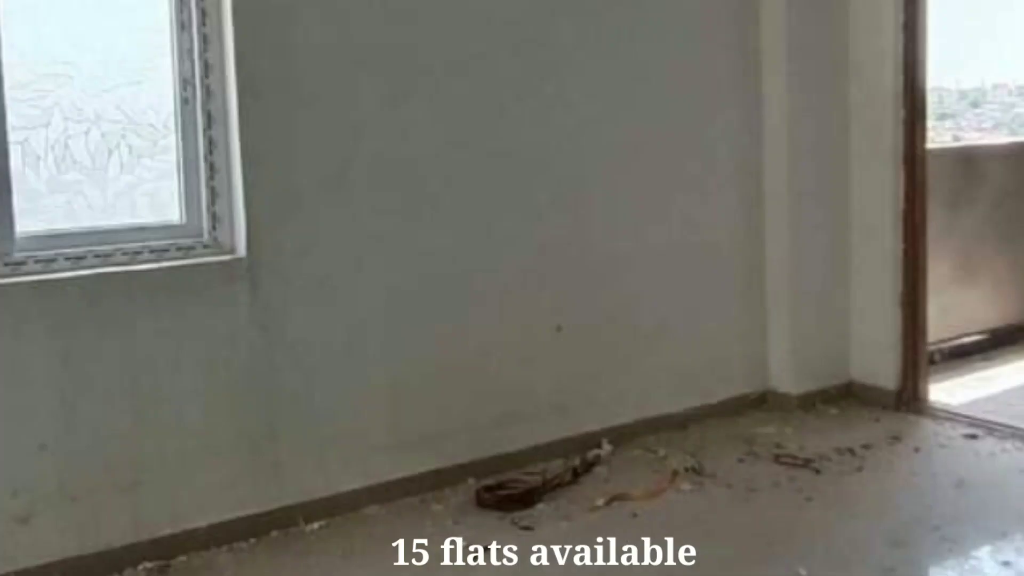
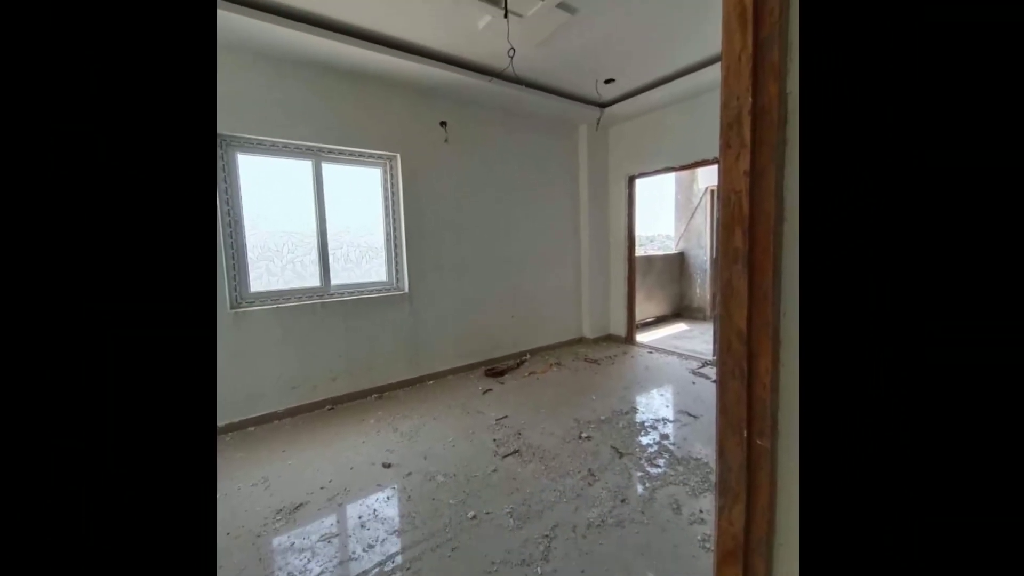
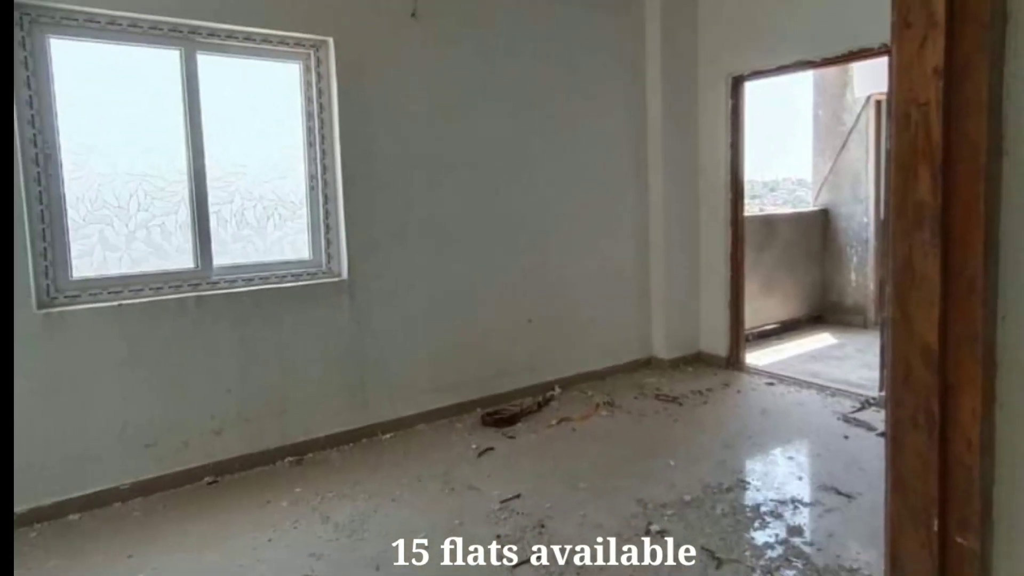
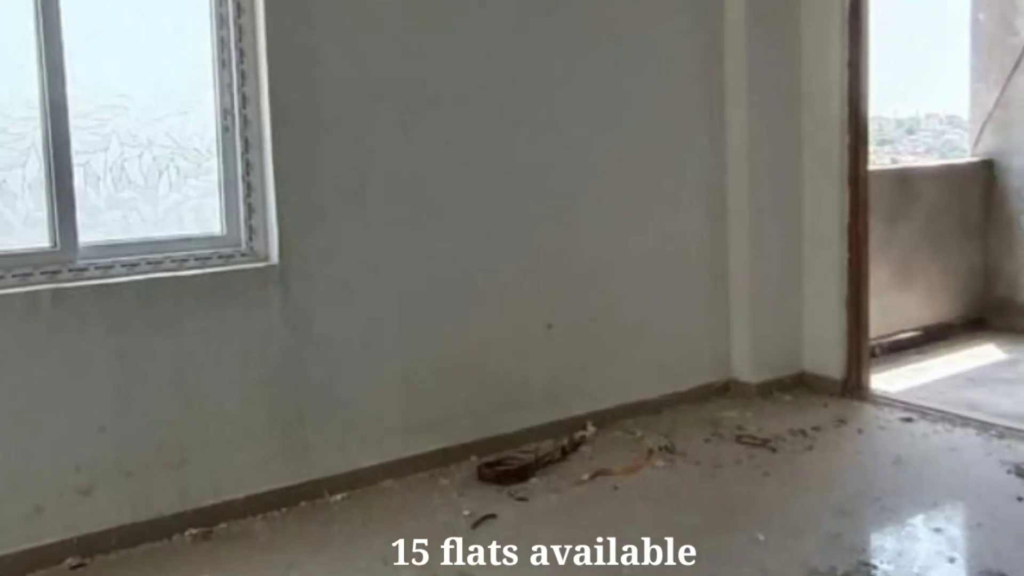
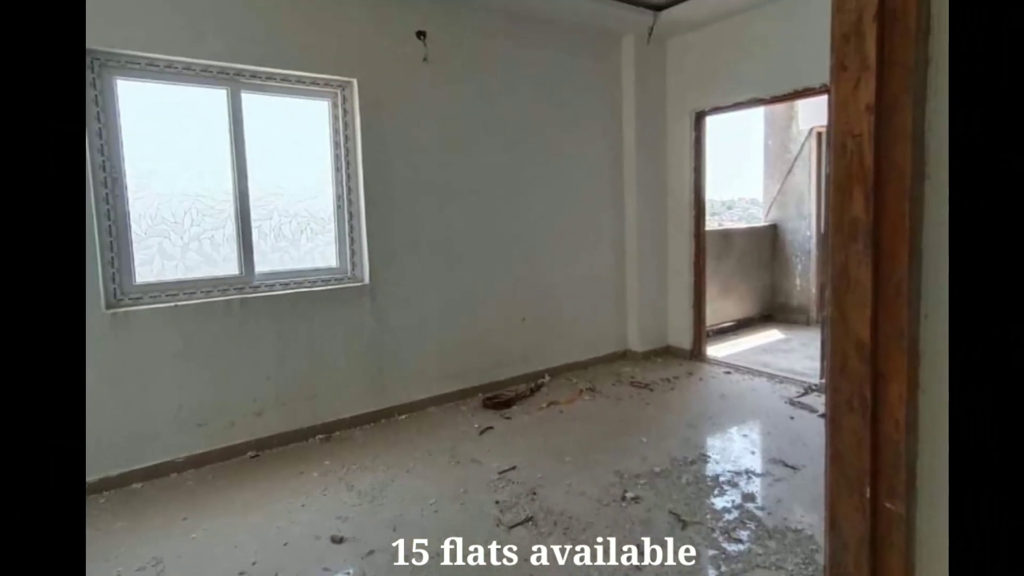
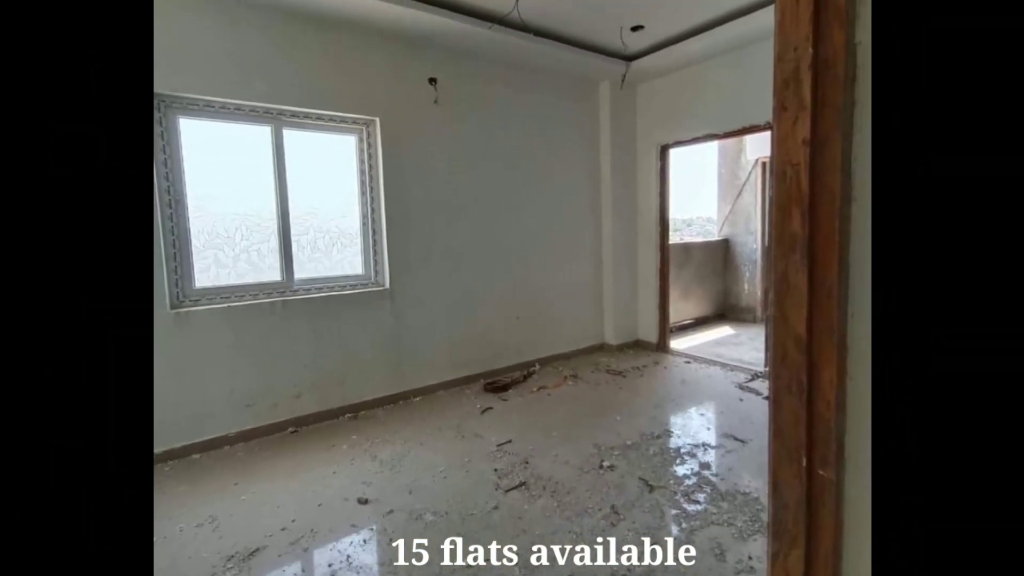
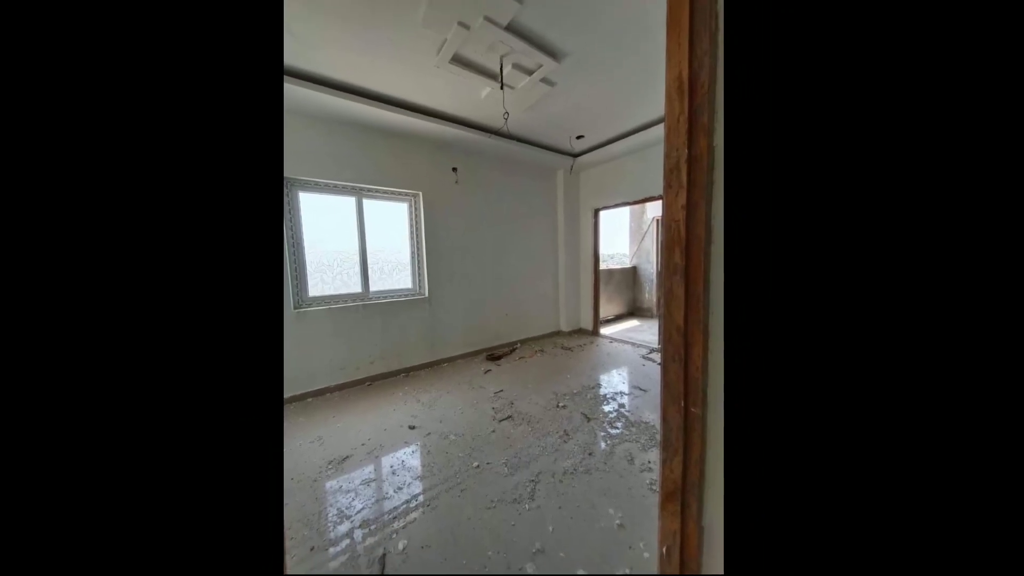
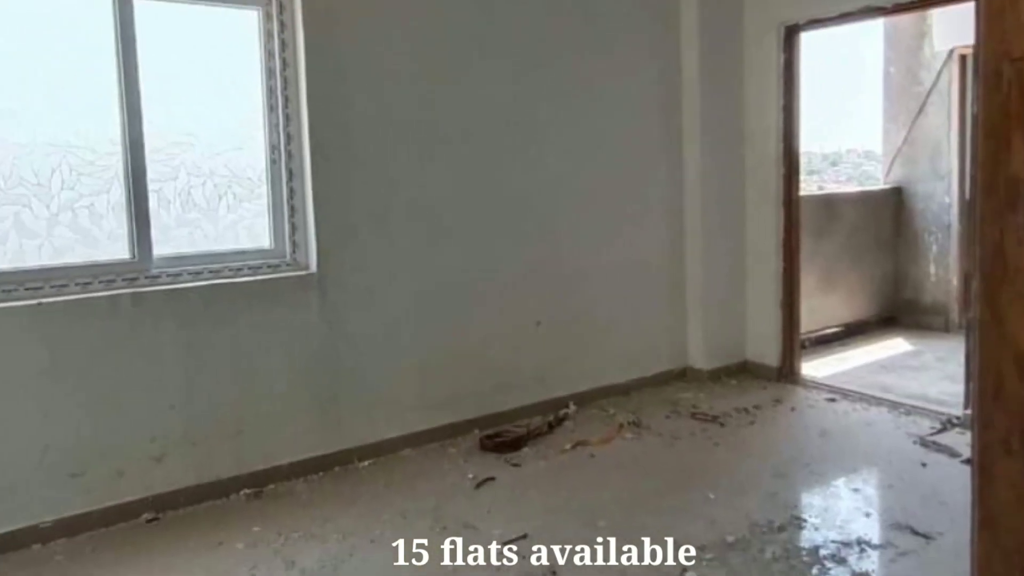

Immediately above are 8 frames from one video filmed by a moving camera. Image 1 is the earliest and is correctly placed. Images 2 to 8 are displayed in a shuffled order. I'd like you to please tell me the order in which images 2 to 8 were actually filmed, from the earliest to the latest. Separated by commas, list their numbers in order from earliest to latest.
4, 8, 3, 5, 6, 2, 7
